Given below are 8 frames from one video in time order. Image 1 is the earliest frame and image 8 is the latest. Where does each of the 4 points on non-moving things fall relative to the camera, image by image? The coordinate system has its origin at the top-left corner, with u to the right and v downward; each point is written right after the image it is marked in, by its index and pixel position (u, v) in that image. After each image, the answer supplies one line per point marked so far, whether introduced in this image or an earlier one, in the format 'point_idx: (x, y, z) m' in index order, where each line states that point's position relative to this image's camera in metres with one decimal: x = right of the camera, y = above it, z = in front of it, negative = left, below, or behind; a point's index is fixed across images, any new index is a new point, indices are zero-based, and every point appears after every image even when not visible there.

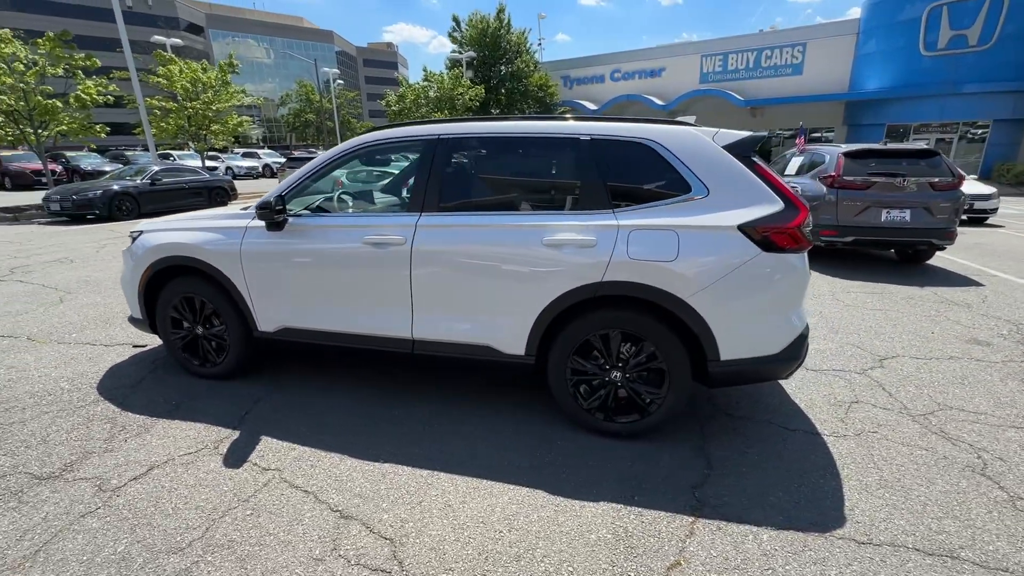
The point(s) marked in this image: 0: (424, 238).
0: (-0.6, +0.3, +3.0) m
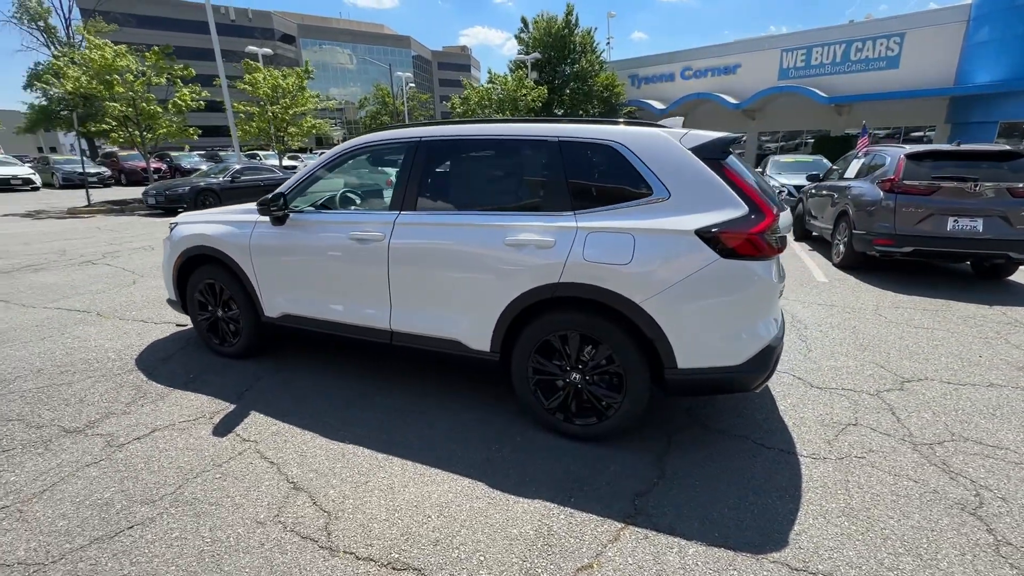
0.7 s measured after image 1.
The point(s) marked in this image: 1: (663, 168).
0: (-0.8, +0.4, +3.2) m
1: (+0.8, +0.7, +2.7) m
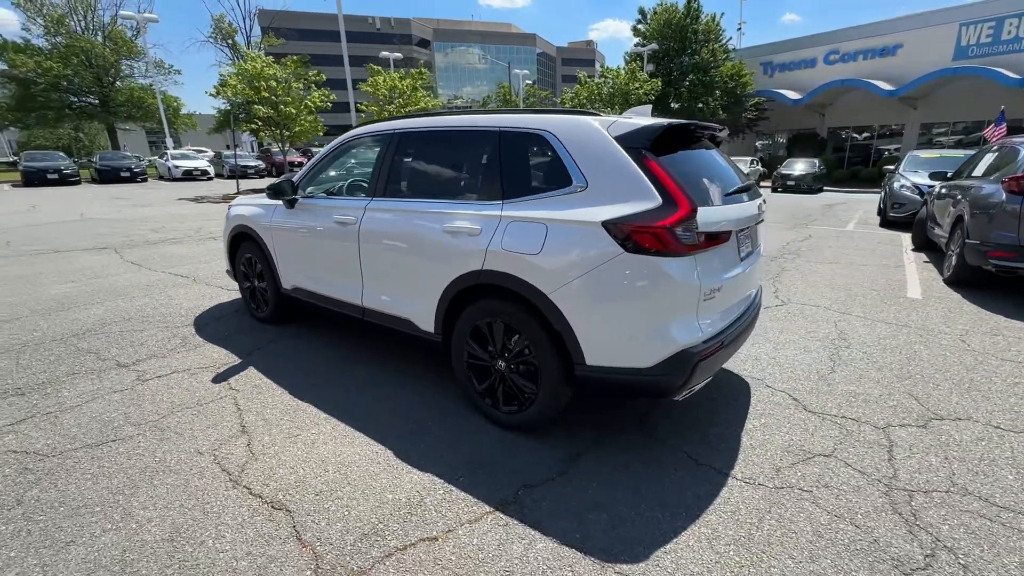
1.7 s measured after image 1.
0: (-1.1, +0.5, +3.5) m
1: (+0.4, +0.7, +2.6) m
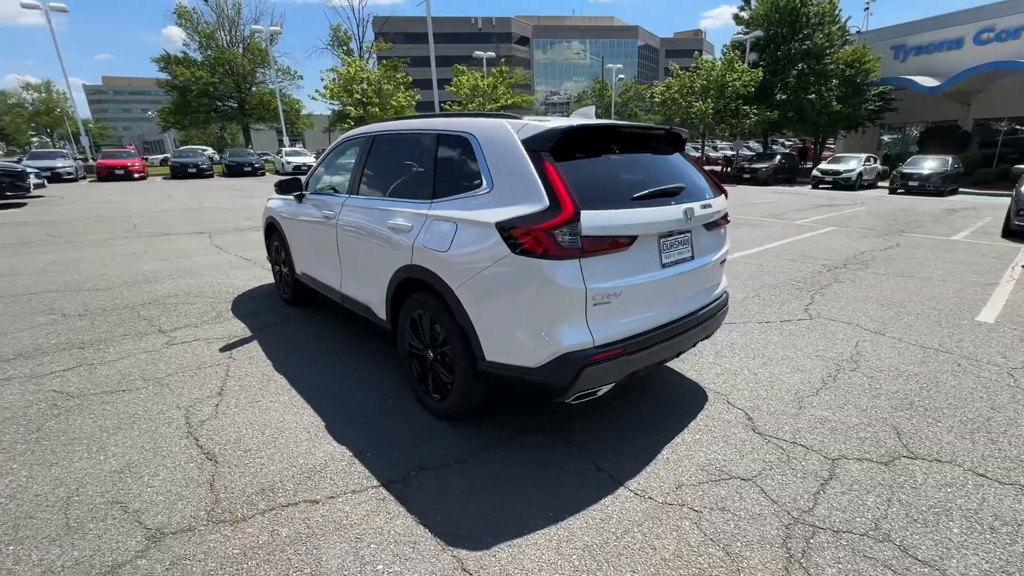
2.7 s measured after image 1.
0: (-1.4, +0.6, +3.8) m
1: (-0.1, +0.7, +2.7) m
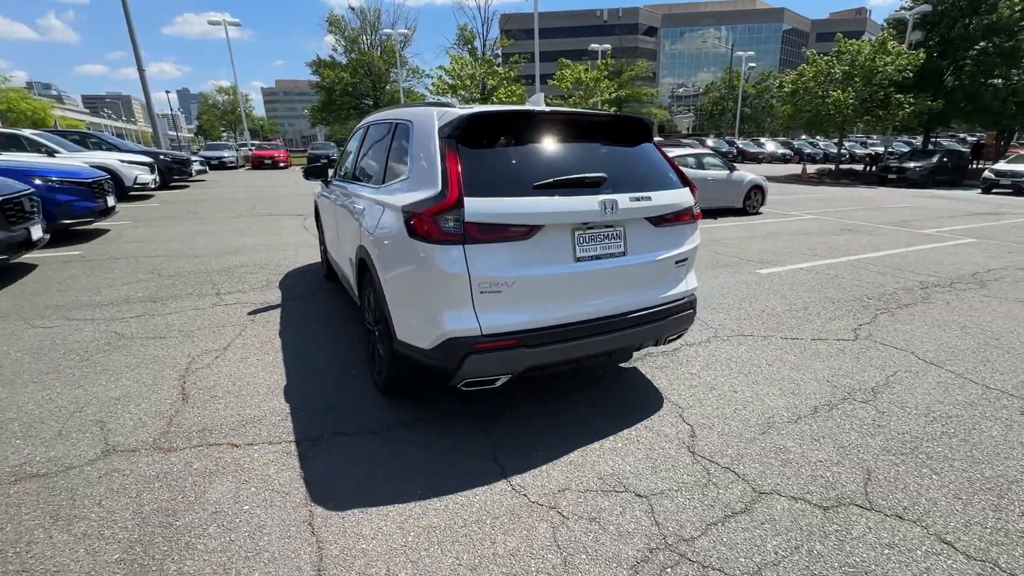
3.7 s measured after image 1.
0: (-1.5, +0.8, +4.2) m
1: (-0.6, +0.8, +2.8) m
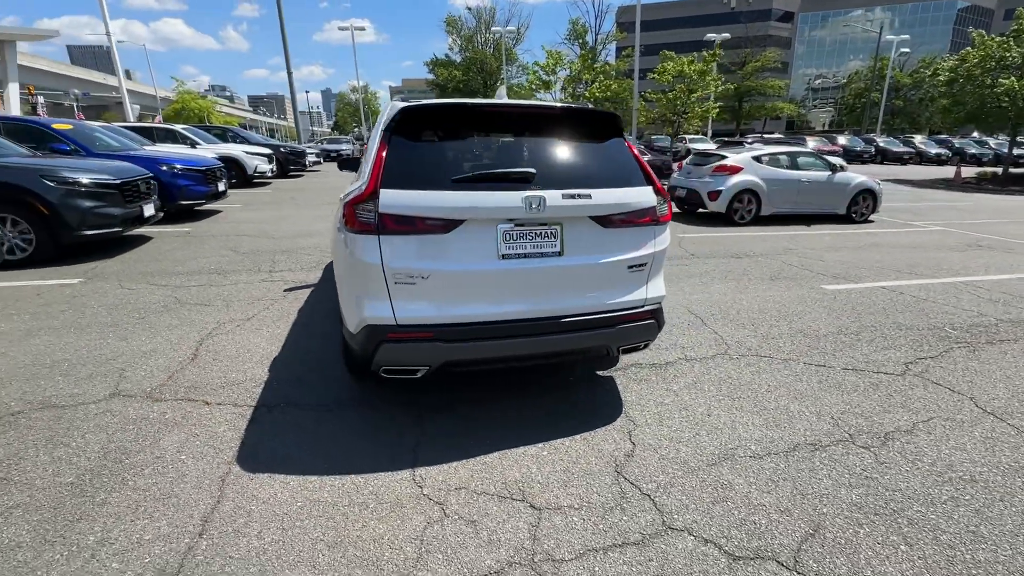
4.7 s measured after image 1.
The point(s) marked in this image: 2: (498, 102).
0: (-1.5, +0.9, +4.5) m
1: (-0.9, +0.9, +2.9) m
2: (-0.1, +1.1, +2.7) m
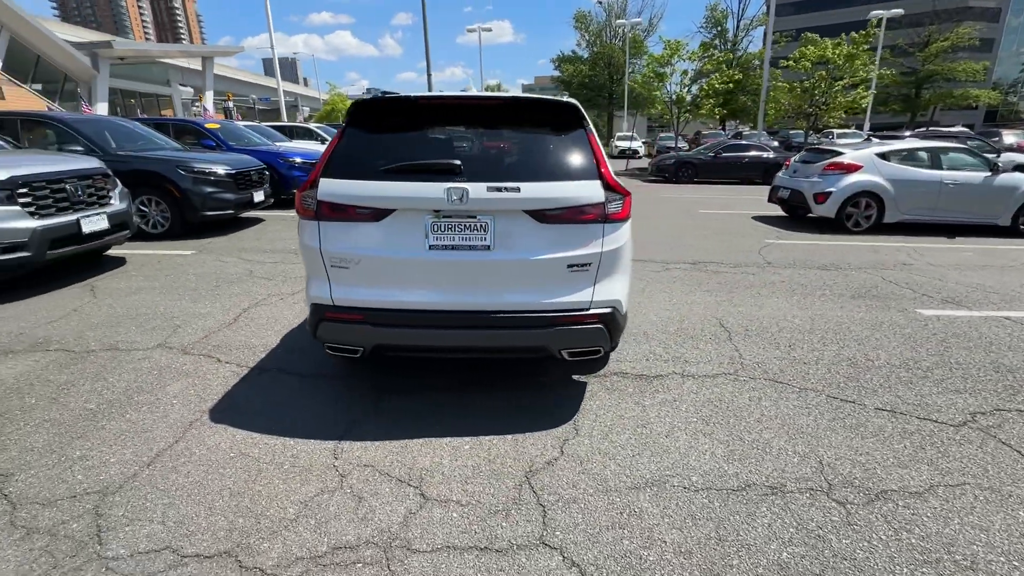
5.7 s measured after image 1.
0: (-1.3, +1.1, +4.8) m
1: (-1.1, +1.0, +3.1) m
2: (-0.3, +1.1, +2.7) m
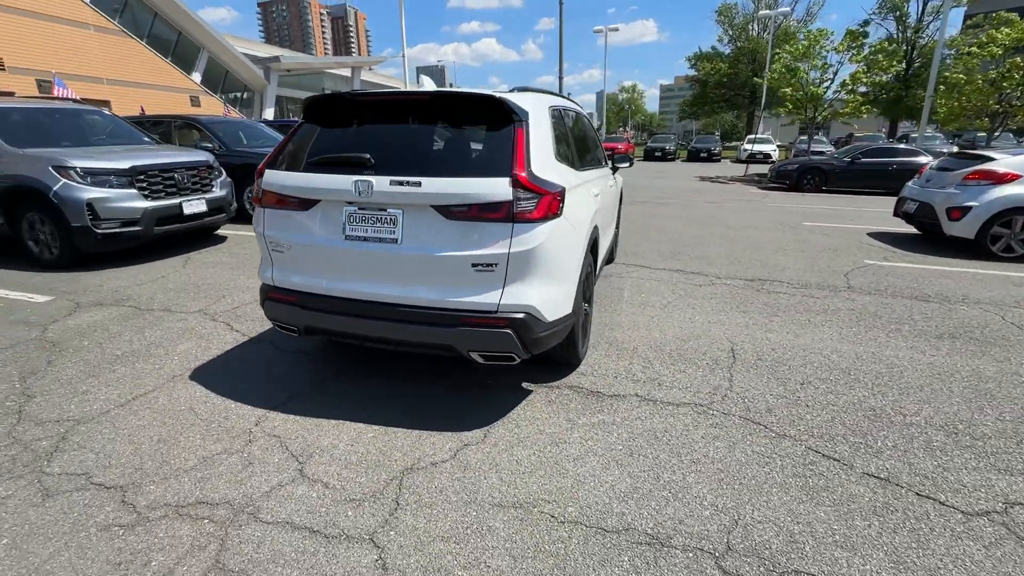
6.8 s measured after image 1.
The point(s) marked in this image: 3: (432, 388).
0: (-1.1, +1.2, +5.0) m
1: (-1.3, +1.1, +3.3) m
2: (-0.7, +1.2, +2.8) m
3: (-0.5, -0.7, +3.3) m
